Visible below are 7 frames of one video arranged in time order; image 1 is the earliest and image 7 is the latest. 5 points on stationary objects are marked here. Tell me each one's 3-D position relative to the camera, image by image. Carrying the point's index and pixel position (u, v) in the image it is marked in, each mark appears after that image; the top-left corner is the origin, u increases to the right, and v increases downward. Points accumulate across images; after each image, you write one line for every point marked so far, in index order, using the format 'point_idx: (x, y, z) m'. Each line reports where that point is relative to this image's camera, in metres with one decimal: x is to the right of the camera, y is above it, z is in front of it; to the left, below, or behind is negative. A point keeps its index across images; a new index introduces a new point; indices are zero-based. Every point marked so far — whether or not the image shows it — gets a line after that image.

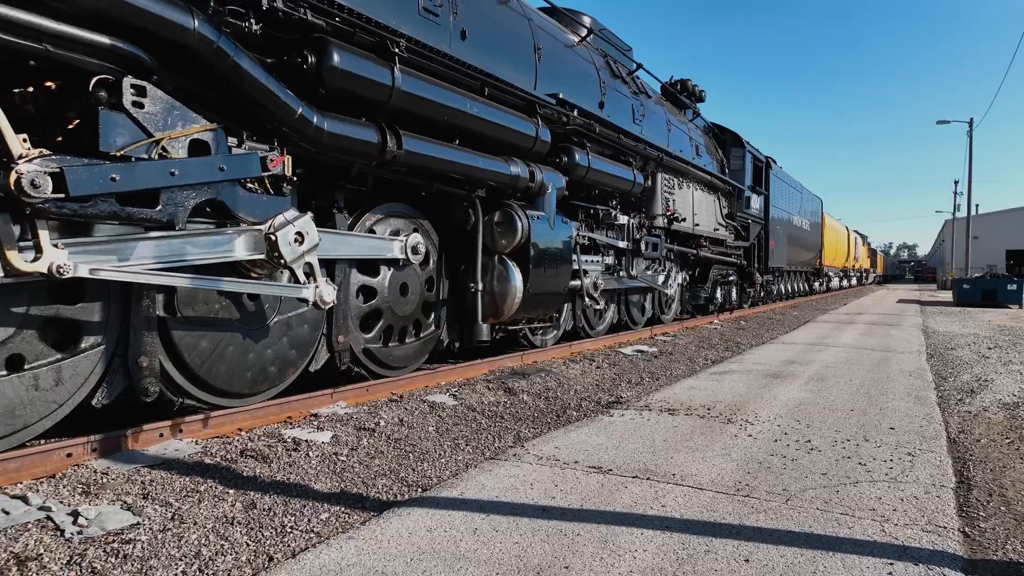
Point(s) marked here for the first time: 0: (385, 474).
0: (-0.8, -1.1, +3.6) m
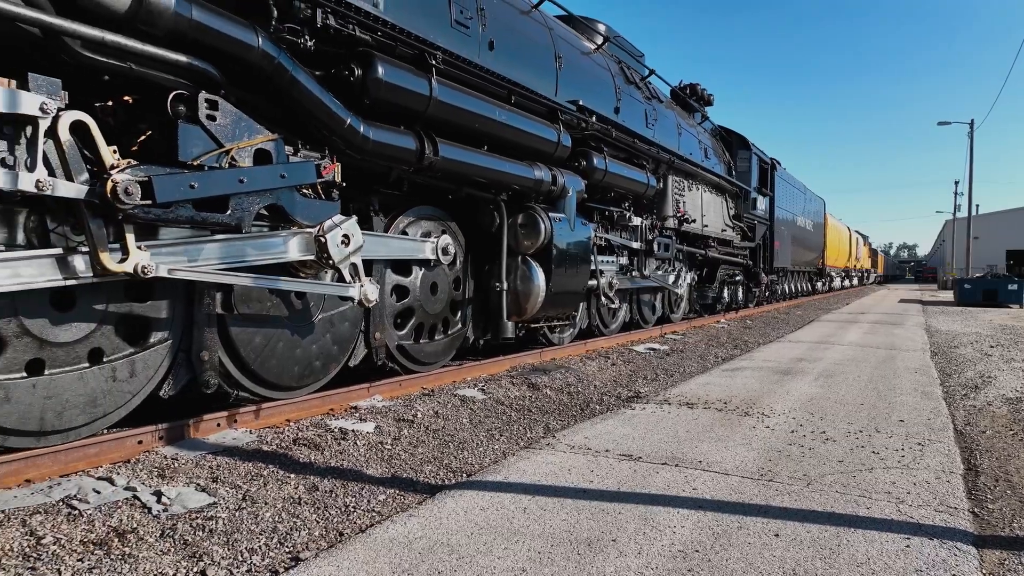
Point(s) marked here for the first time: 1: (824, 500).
0: (-0.5, -1.1, +3.8) m
1: (+1.7, -1.2, +3.3) m
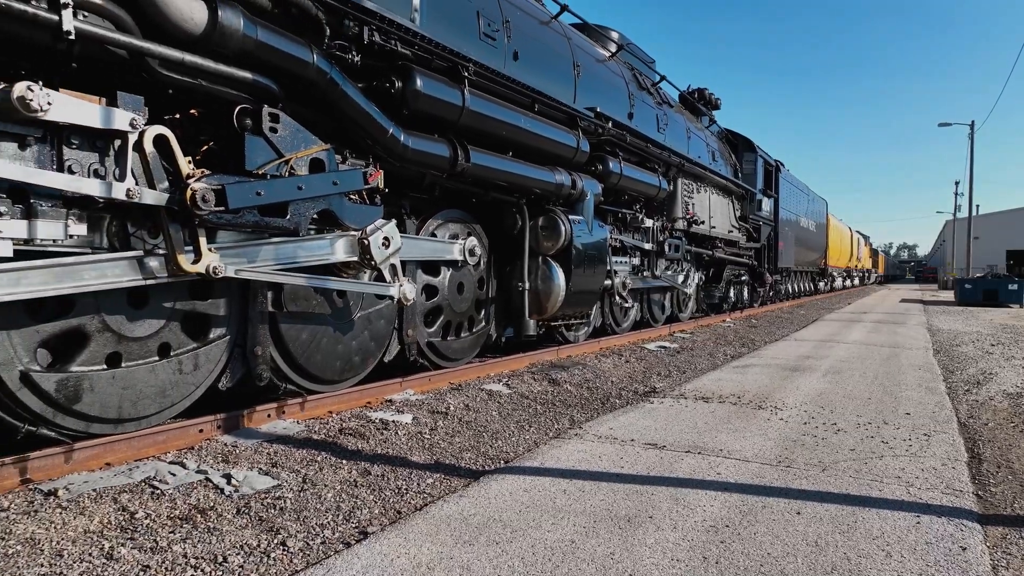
0: (-0.3, -1.1, +4.1) m
1: (+1.9, -1.1, +3.5) m
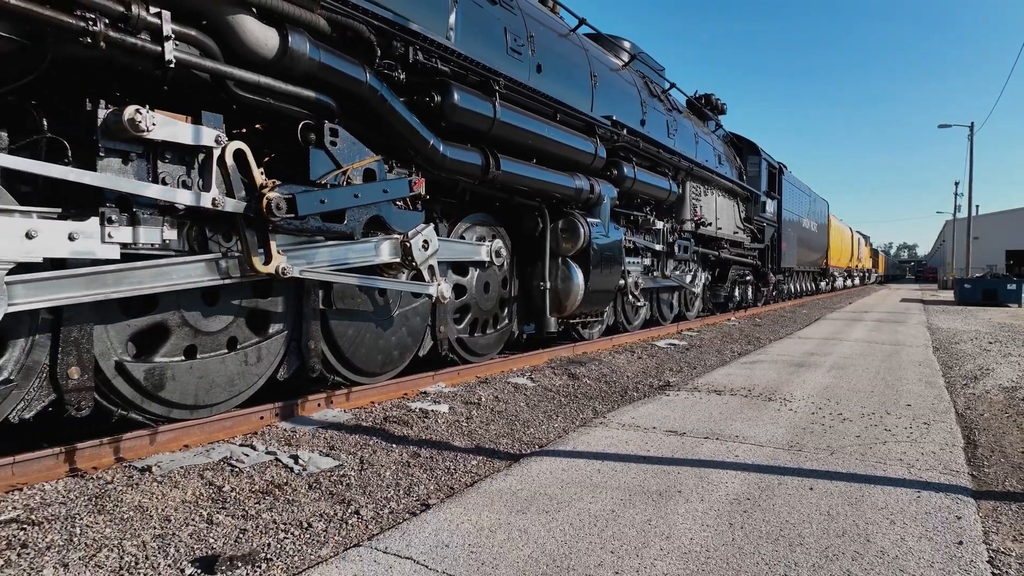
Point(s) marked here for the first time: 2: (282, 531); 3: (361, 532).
0: (-0.1, -1.1, +4.5) m
1: (+2.2, -1.1, +3.9) m
2: (-1.1, -1.1, +2.8) m
3: (-0.7, -1.2, +2.8) m
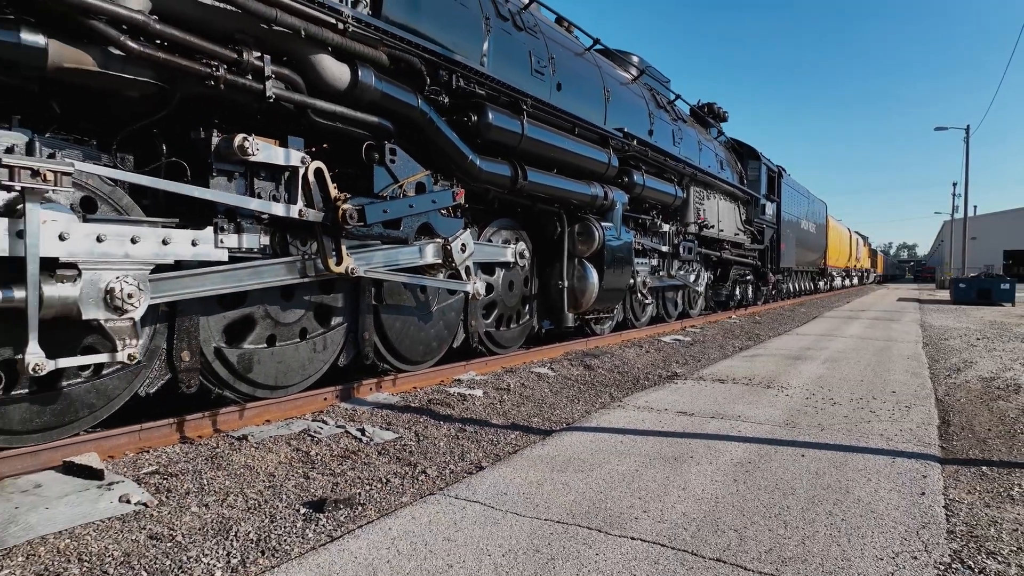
0: (+0.2, -1.1, +5.1) m
1: (+2.4, -1.1, +4.5) m
2: (-0.8, -1.1, +3.4) m
3: (-0.5, -1.1, +3.5) m
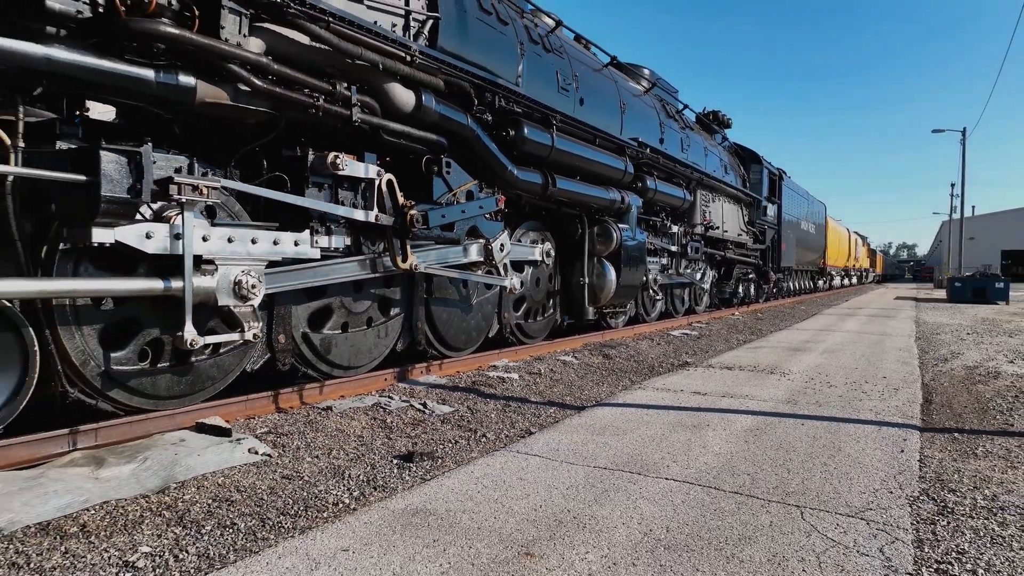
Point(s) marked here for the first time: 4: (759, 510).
0: (+0.5, -1.0, +5.8) m
1: (+2.8, -1.1, +5.2) m
2: (-0.5, -1.1, +4.1) m
3: (-0.1, -1.1, +4.2) m
4: (+1.2, -1.1, +3.0) m
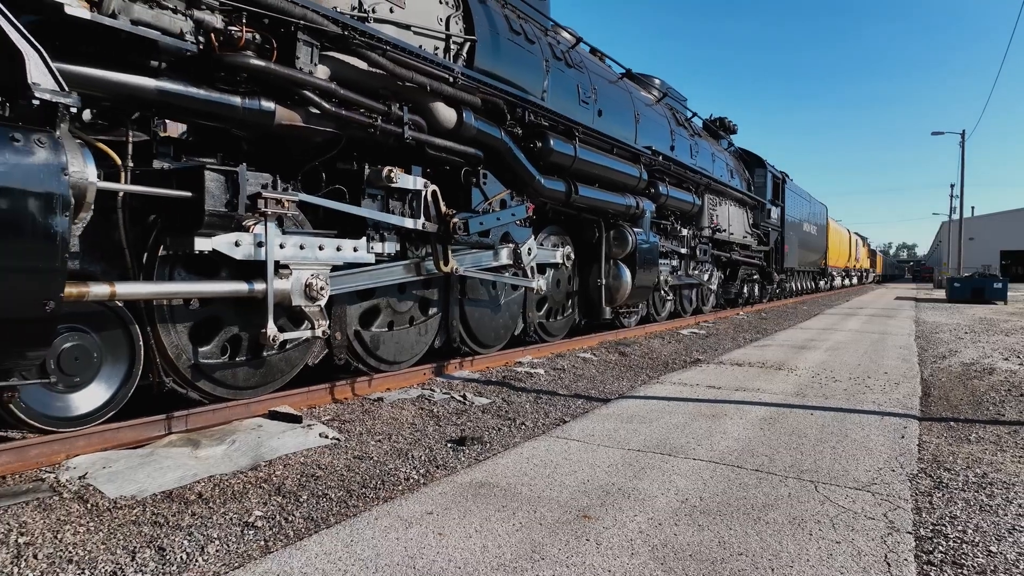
0: (+0.8, -1.0, +6.2) m
1: (+3.0, -1.1, +5.6) m
2: (-0.2, -1.1, +4.6) m
3: (+0.2, -1.1, +4.6) m
4: (+1.5, -1.1, +3.5) m
